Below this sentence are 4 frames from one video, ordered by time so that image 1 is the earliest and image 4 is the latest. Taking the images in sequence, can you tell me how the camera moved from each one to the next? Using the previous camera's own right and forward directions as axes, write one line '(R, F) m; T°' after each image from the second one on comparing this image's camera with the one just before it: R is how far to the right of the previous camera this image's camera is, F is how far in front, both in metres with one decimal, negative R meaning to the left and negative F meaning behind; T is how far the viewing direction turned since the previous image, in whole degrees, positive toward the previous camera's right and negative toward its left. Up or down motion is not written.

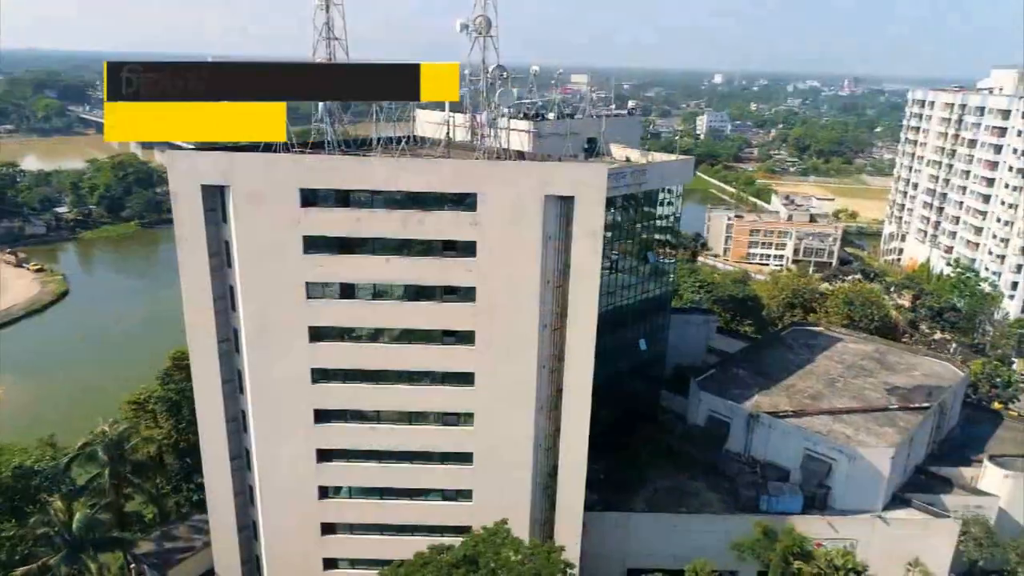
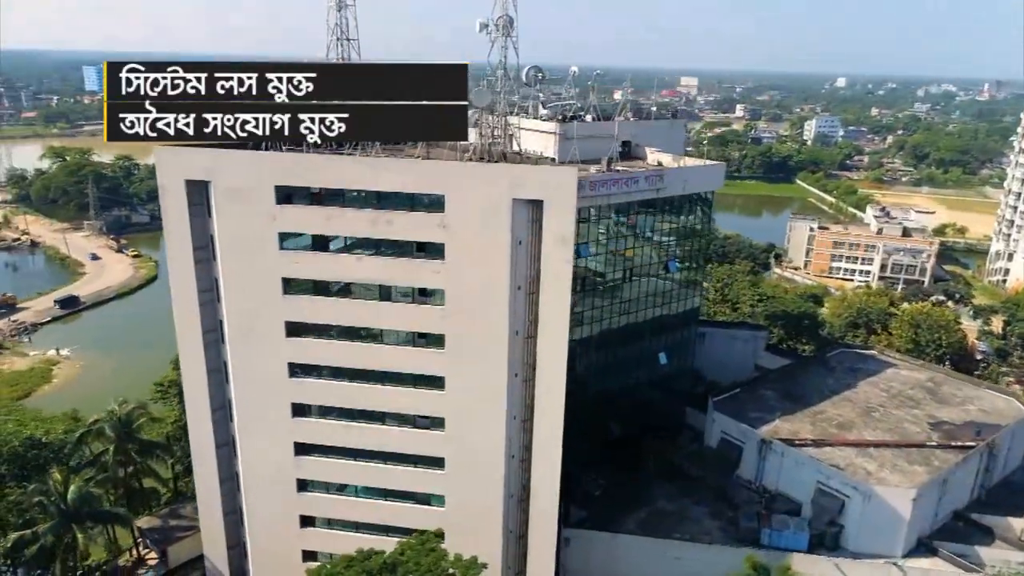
(+4.1, +0.9) m; -8°
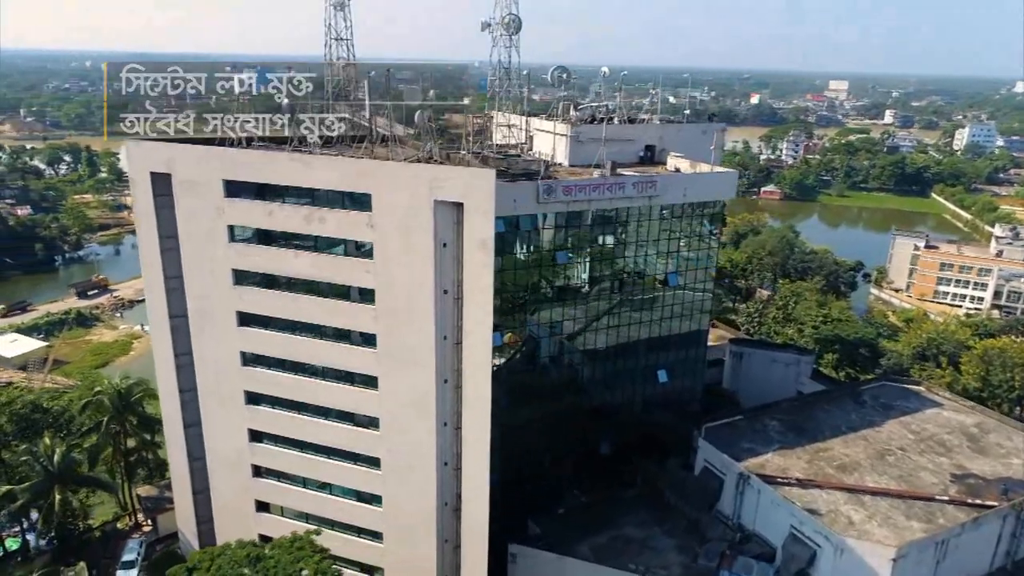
(+6.1, +1.3) m; -10°
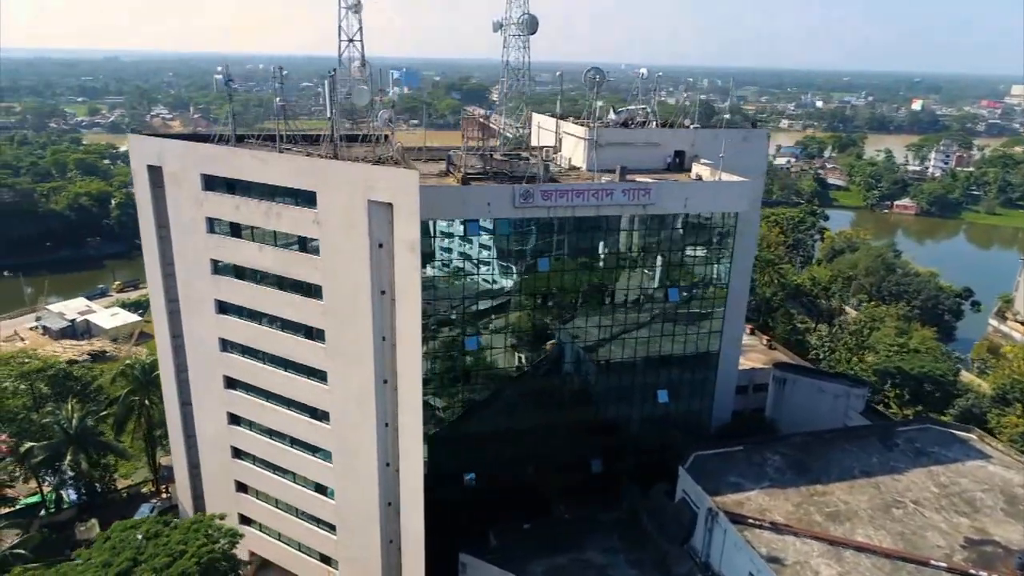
(+5.9, +1.1) m; -10°
